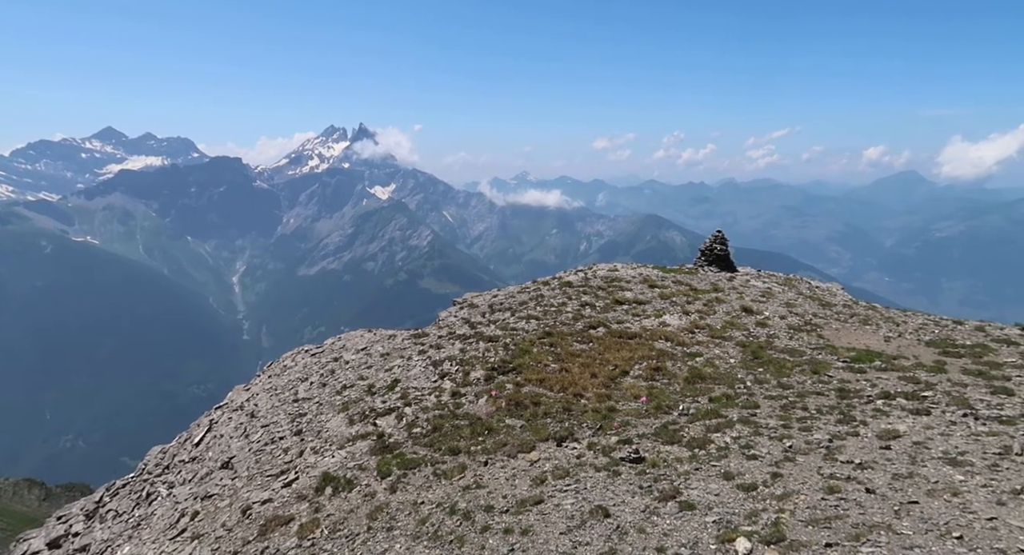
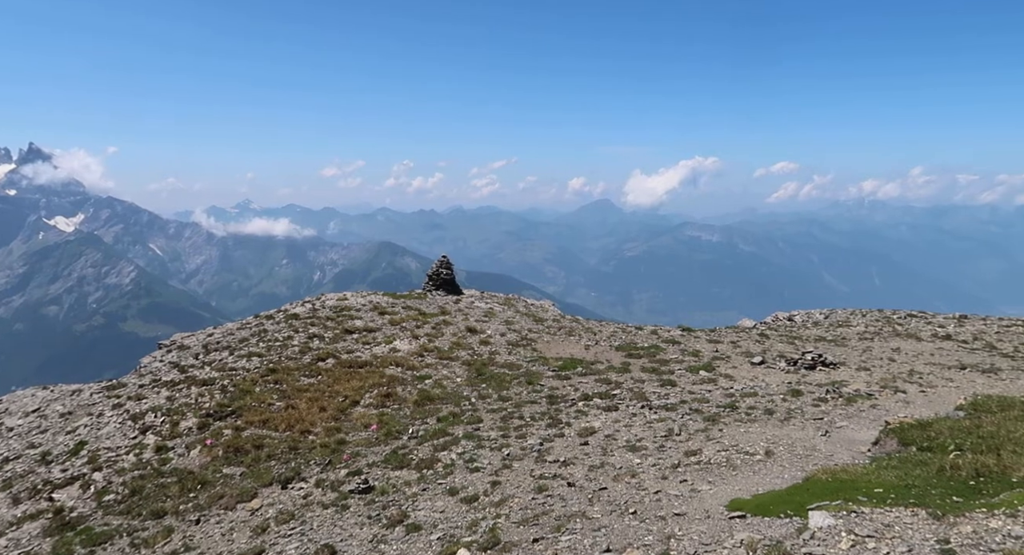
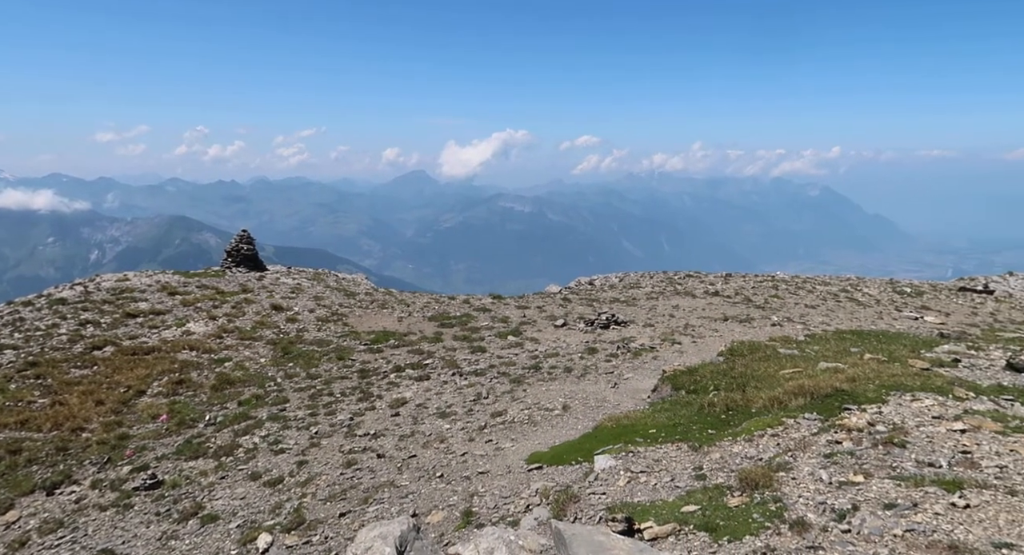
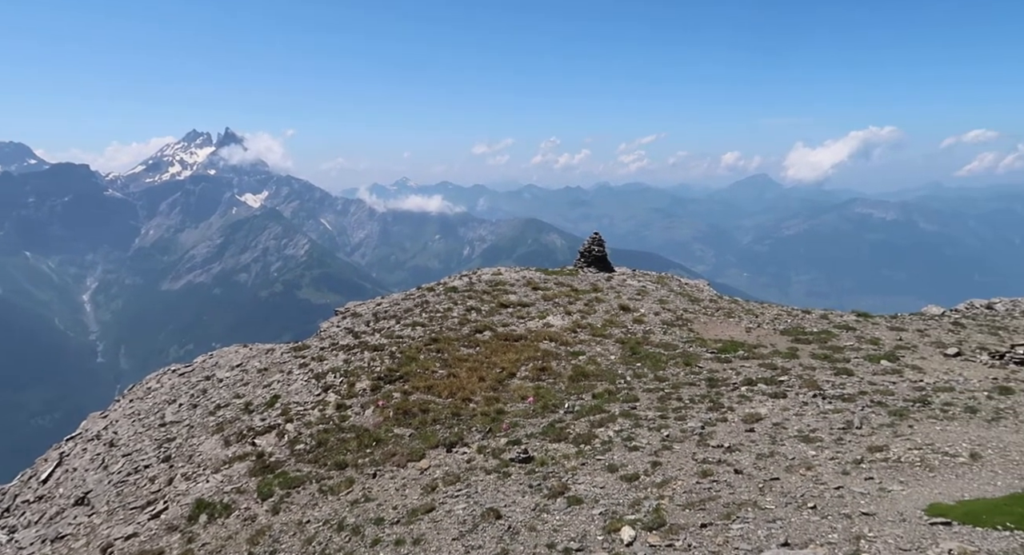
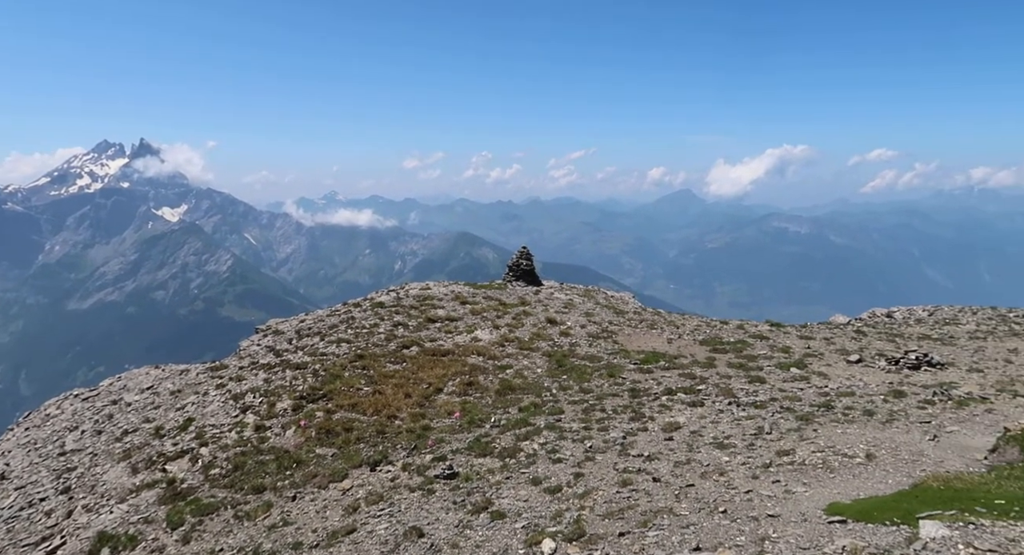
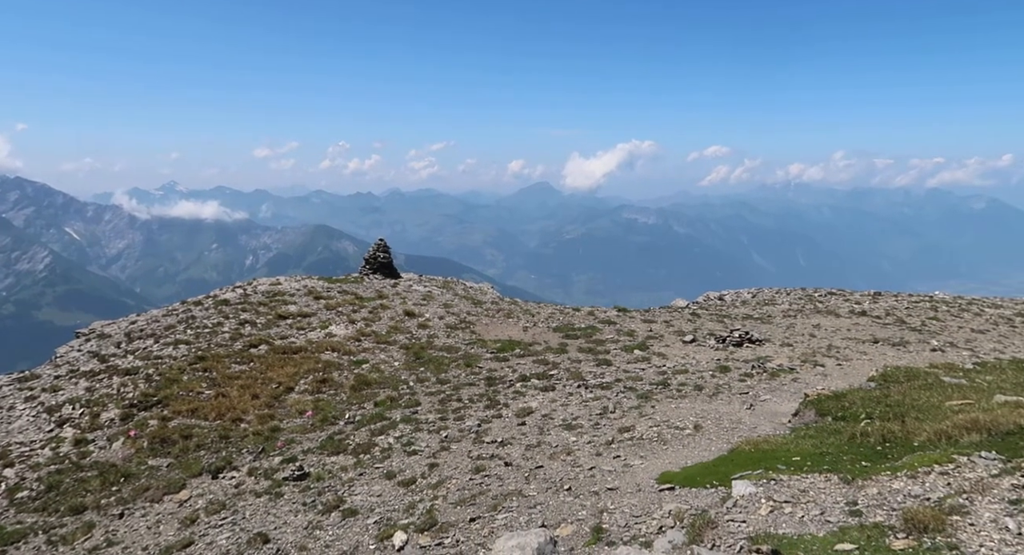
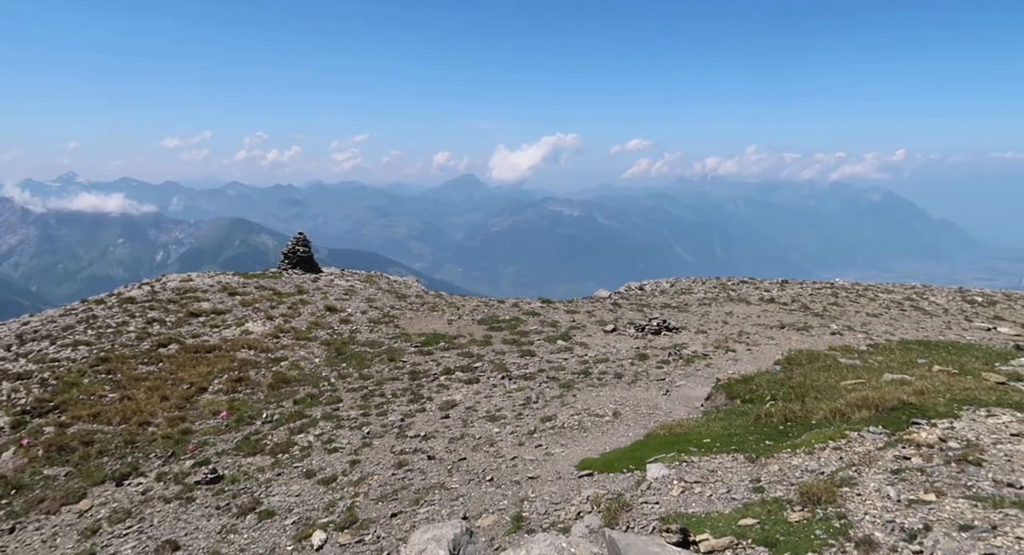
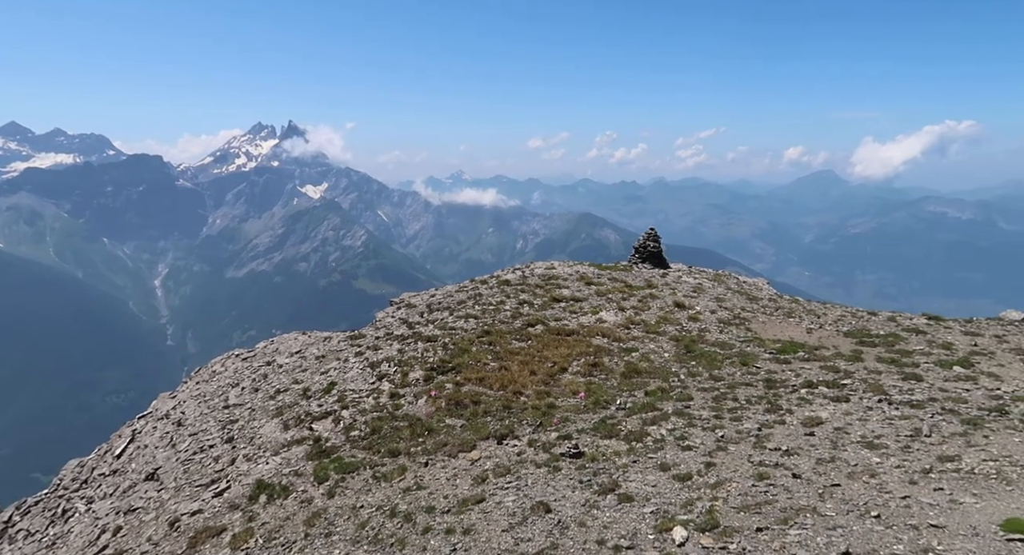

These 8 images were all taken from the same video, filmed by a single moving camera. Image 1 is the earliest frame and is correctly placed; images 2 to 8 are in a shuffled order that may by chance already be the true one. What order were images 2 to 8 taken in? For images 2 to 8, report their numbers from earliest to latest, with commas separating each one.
8, 4, 5, 2, 6, 7, 3
